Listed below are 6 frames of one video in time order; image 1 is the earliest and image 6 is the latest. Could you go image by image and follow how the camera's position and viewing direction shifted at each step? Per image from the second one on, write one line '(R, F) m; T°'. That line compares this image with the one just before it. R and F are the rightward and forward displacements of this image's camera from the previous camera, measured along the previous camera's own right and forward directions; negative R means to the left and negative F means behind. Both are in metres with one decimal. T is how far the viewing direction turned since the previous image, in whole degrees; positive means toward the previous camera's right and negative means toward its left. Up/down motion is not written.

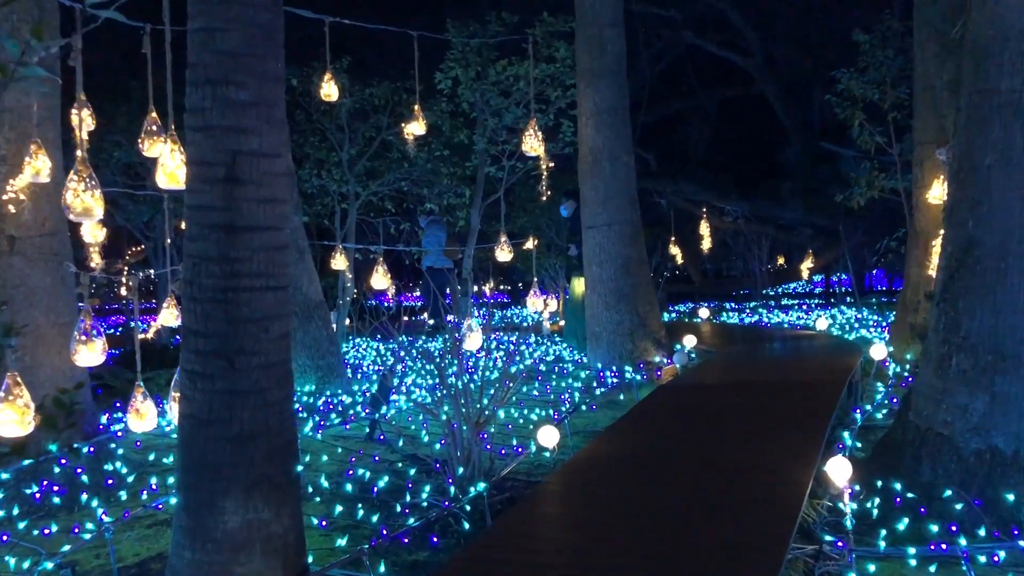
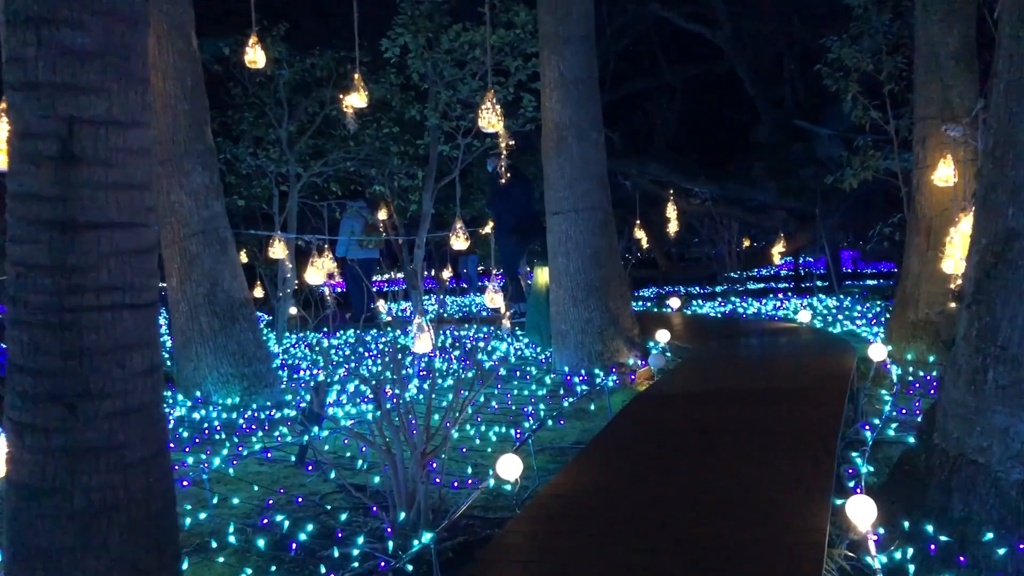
(0.0, +1.0) m; +2°
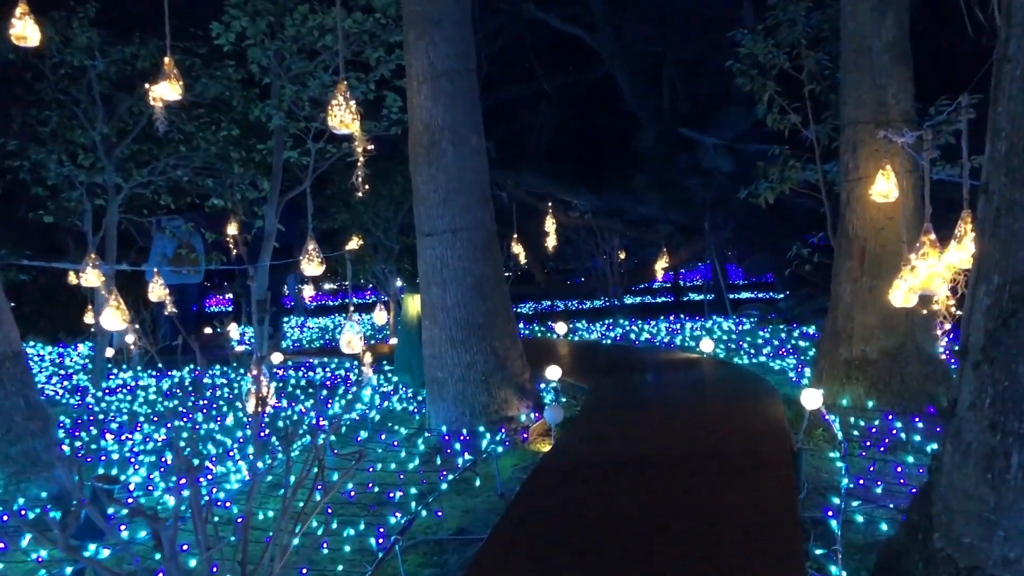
(+0.1, +1.4) m; +8°
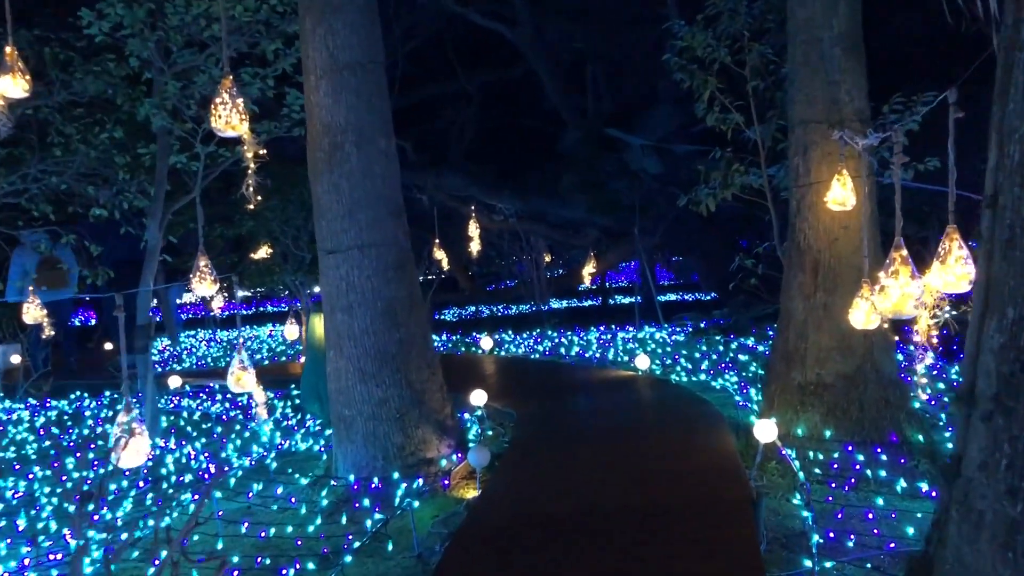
(+0.1, +0.8) m; +5°
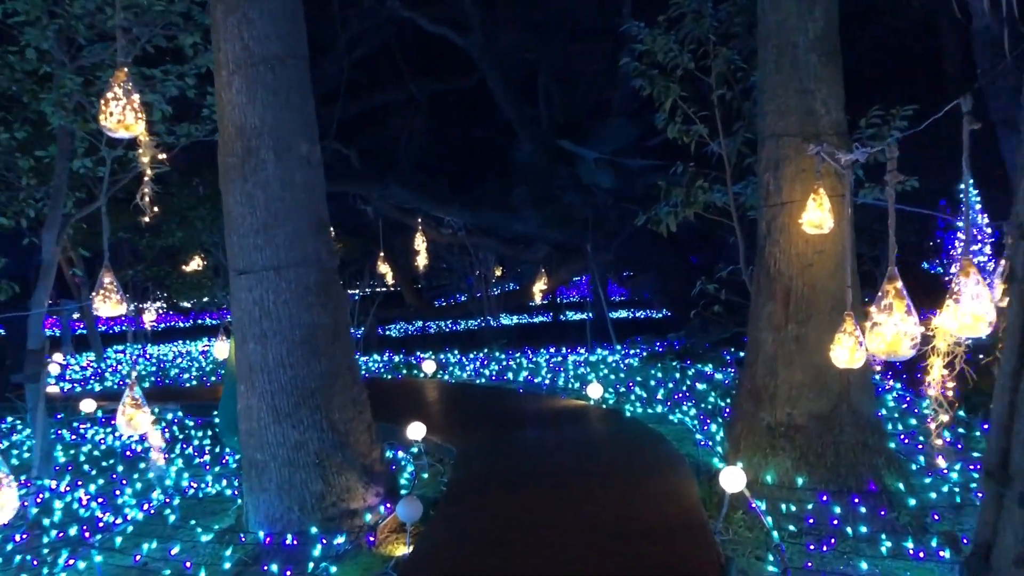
(+0.1, +0.6) m; +3°
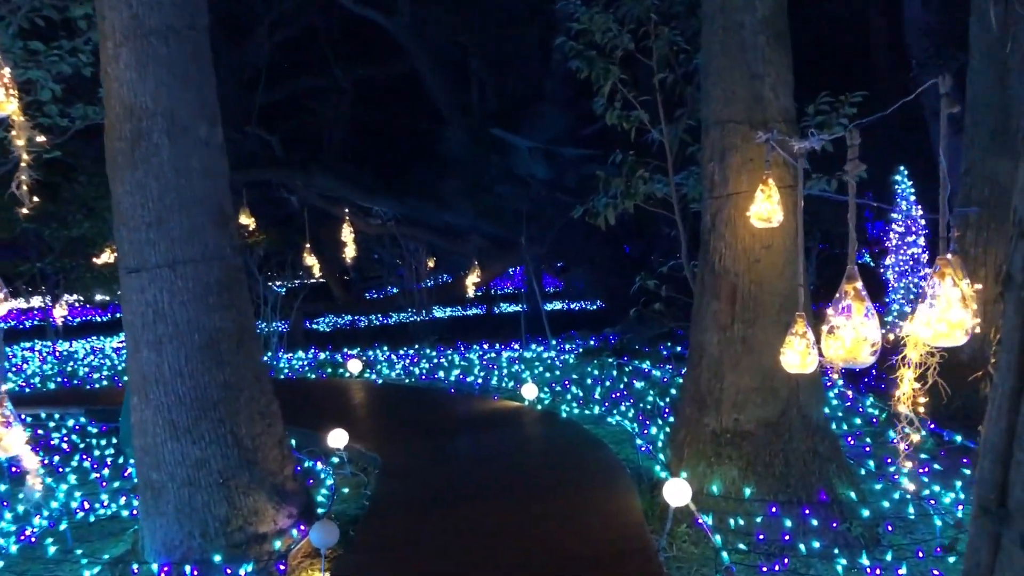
(0.0, +0.4) m; +4°
